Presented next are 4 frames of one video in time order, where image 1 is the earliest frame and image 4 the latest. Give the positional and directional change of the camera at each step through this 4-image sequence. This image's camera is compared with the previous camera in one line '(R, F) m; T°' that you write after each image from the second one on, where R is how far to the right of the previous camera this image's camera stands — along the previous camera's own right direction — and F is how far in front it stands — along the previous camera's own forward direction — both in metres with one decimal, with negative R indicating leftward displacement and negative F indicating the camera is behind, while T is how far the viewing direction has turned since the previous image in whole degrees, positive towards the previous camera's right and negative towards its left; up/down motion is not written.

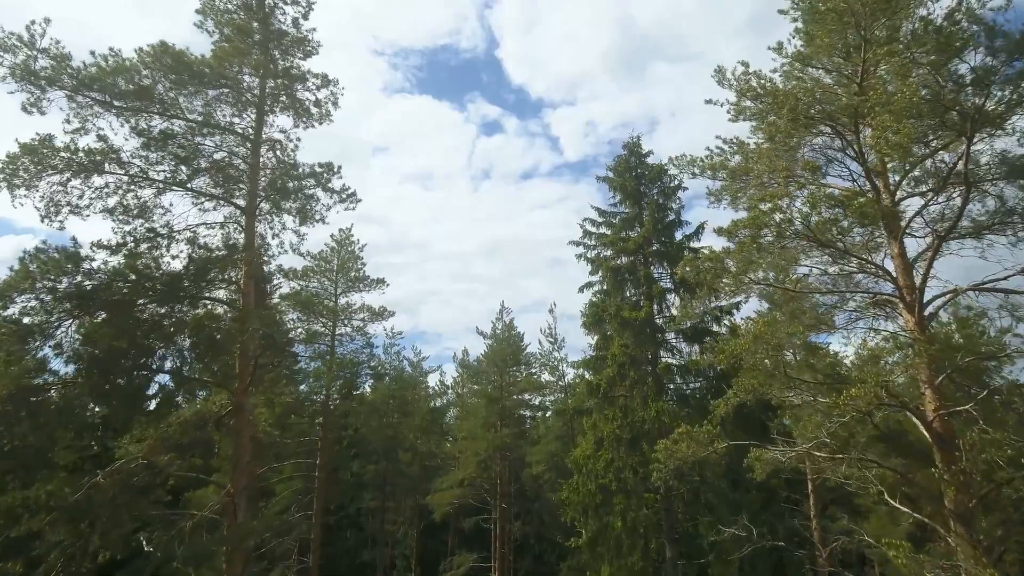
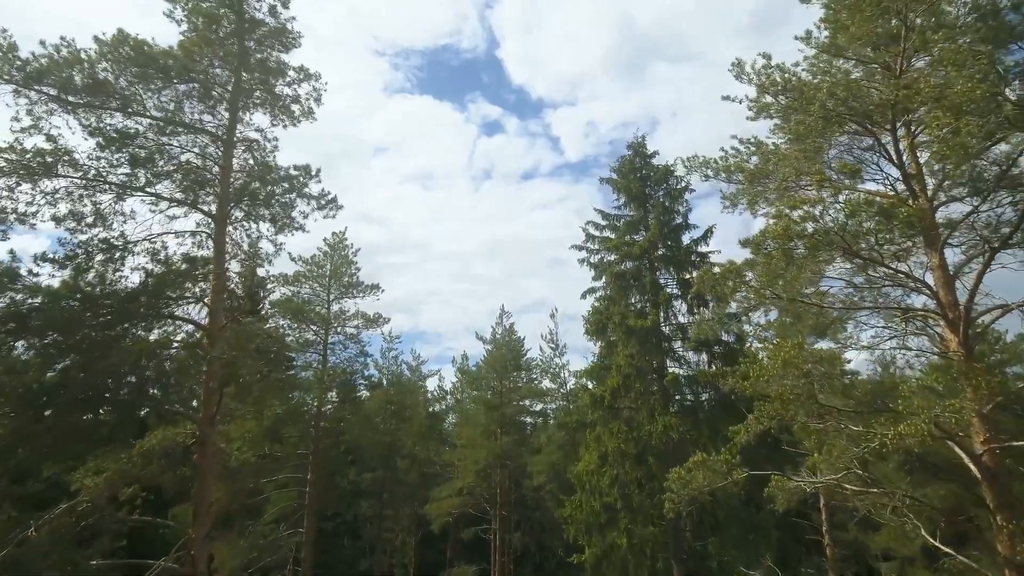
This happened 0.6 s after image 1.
(0.0, +1.0) m; 0°
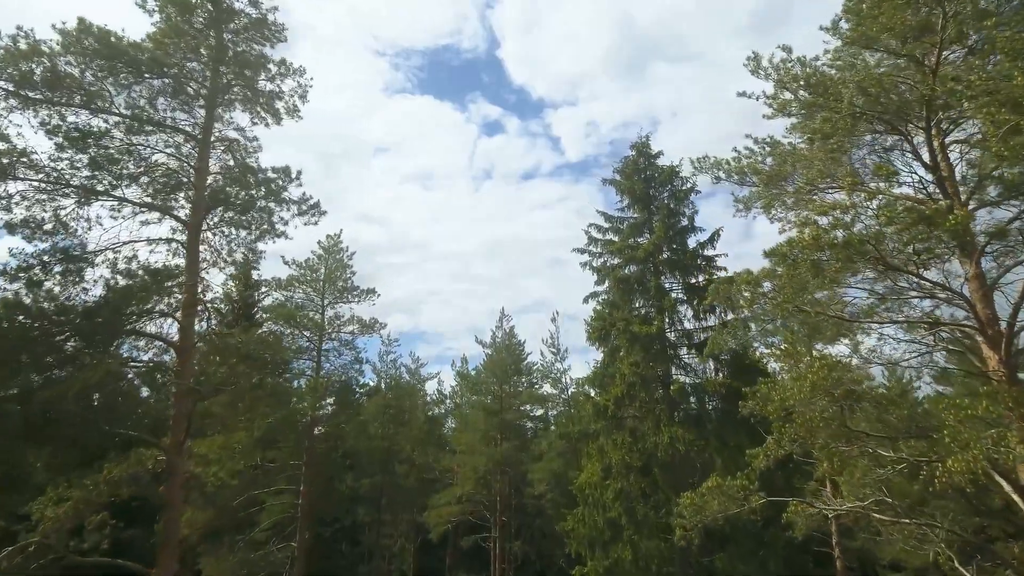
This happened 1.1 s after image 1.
(0.0, +0.8) m; 0°
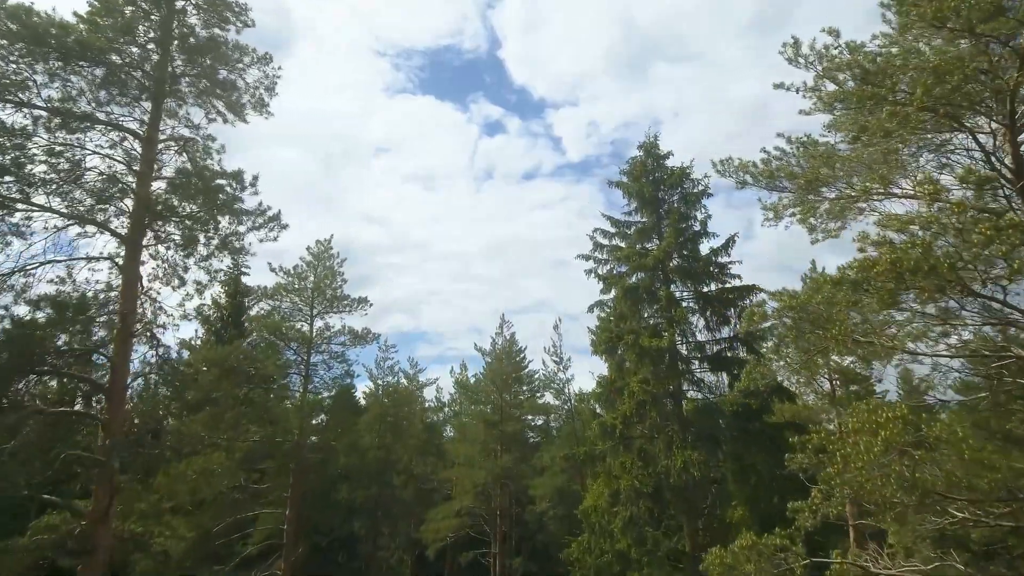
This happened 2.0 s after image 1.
(0.0, +1.5) m; 0°
